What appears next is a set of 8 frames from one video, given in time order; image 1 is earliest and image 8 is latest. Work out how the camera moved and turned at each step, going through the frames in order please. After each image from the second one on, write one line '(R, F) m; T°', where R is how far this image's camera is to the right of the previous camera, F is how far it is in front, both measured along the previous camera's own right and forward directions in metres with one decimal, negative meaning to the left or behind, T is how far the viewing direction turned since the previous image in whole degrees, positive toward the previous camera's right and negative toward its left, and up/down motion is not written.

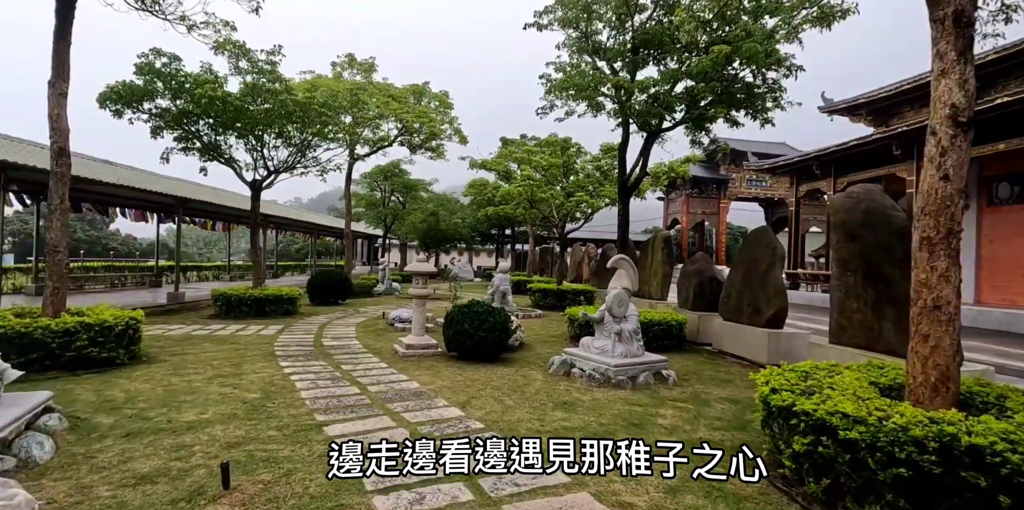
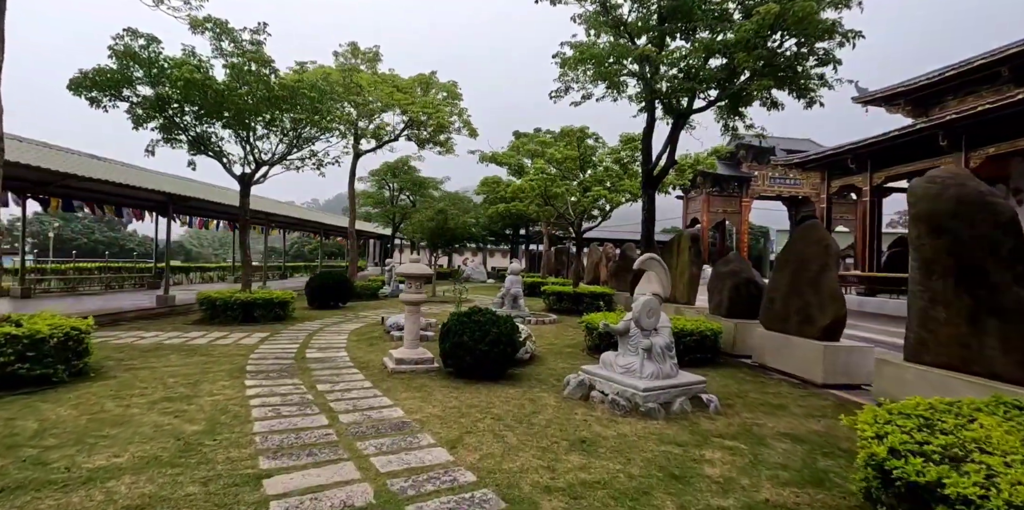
(+0.1, +1.0) m; -2°
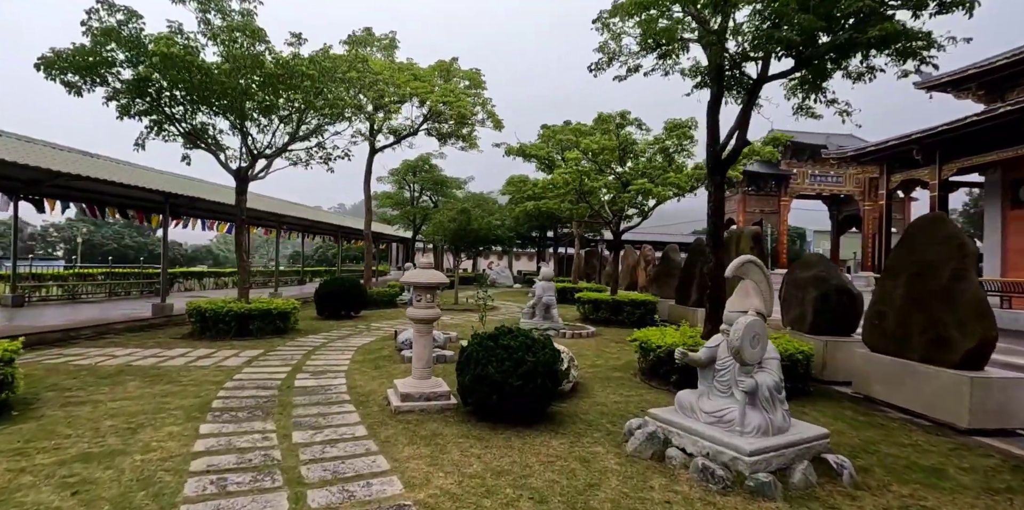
(-0.1, +1.3) m; -3°
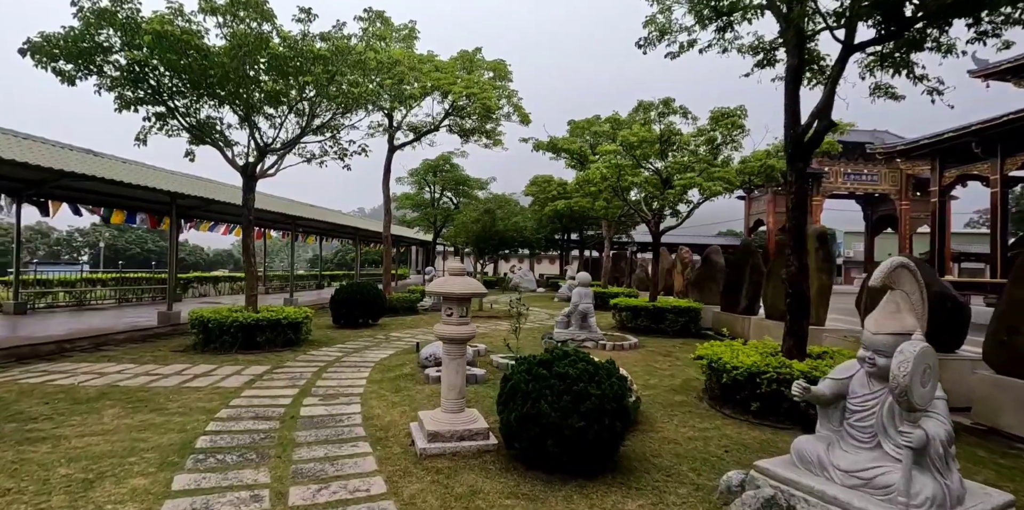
(-0.3, +0.9) m; -2°
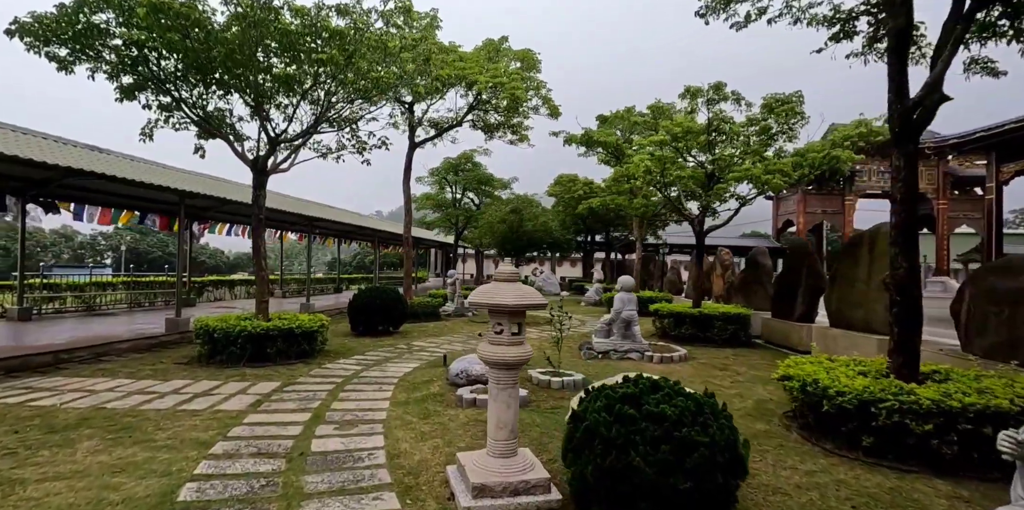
(-0.3, +0.8) m; -2°
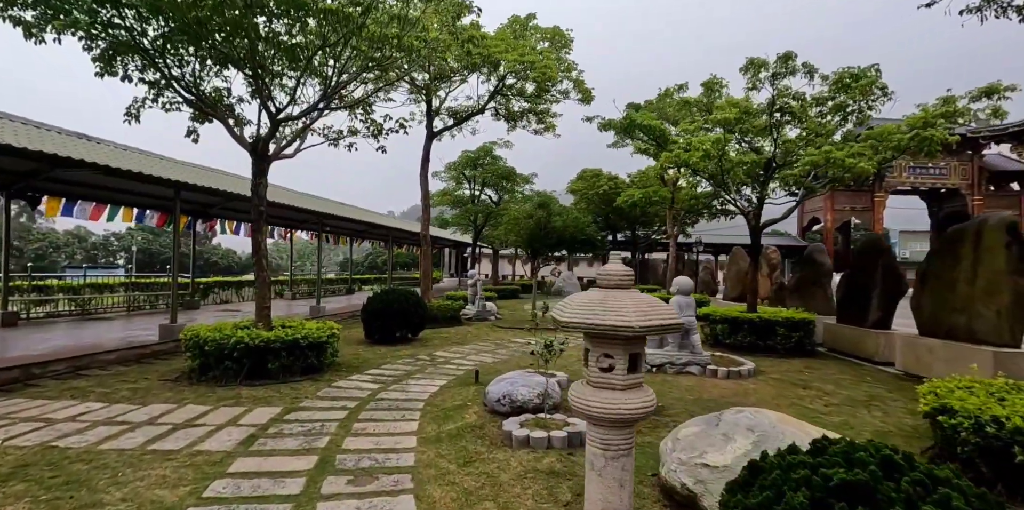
(-0.4, +1.0) m; -1°
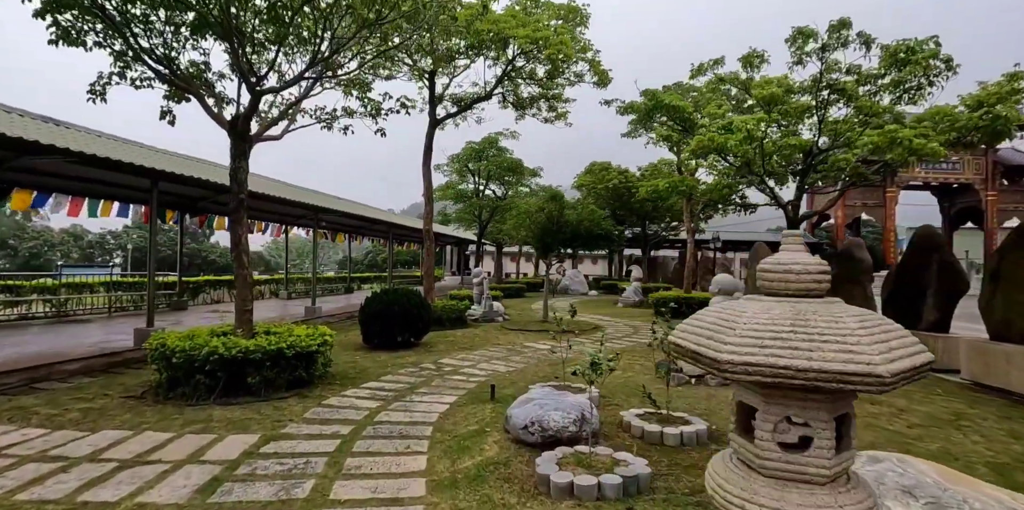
(-0.2, +0.8) m; 0°
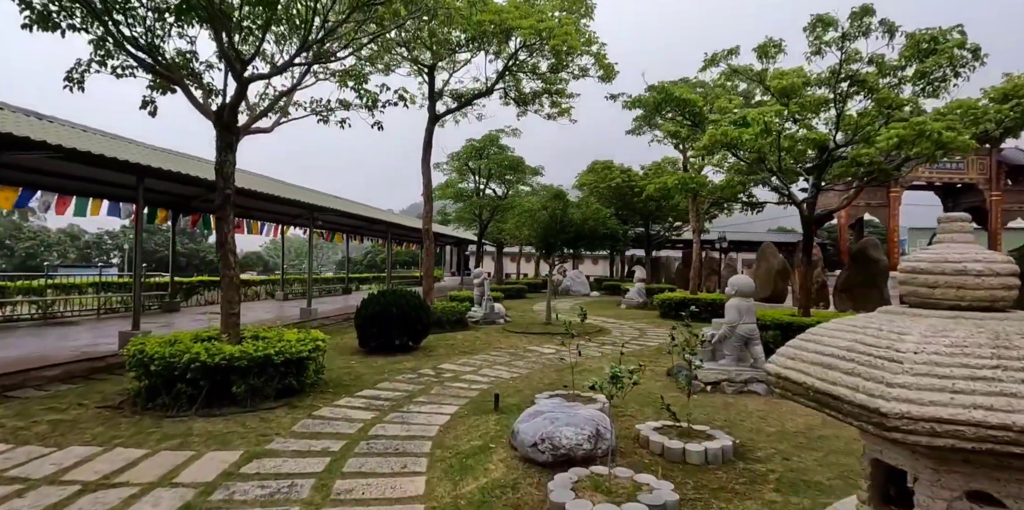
(-0.1, +0.3) m; 0°
